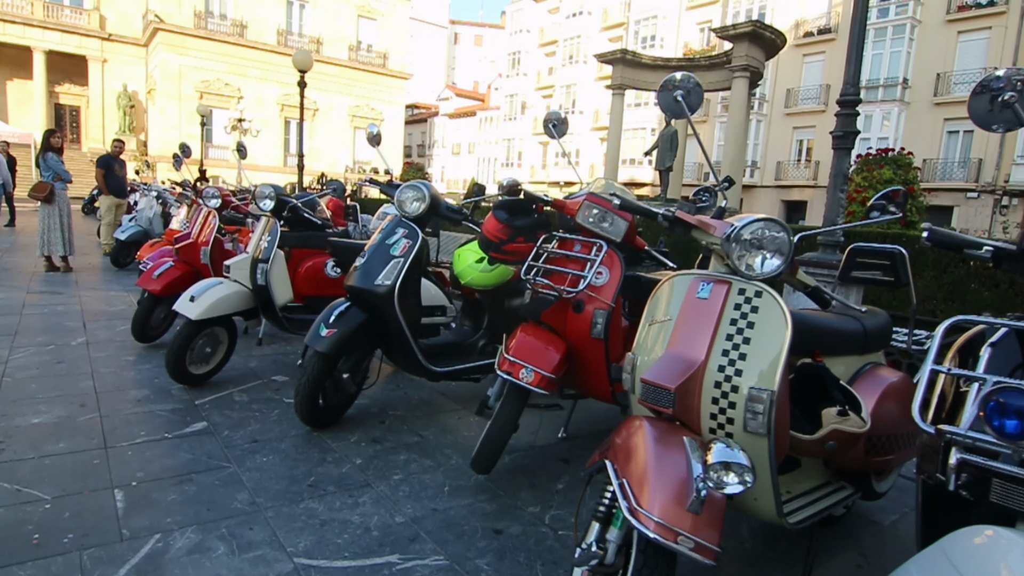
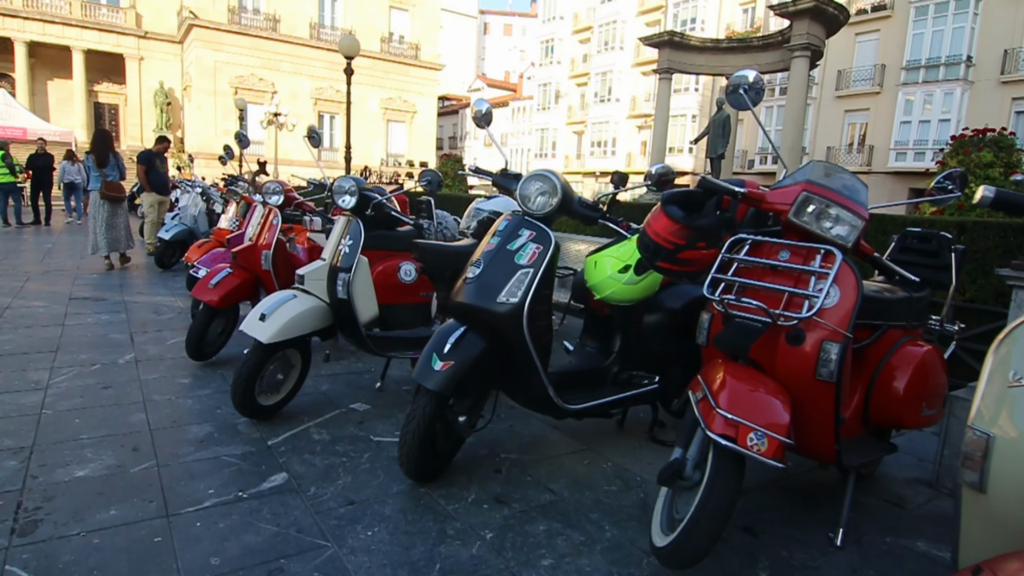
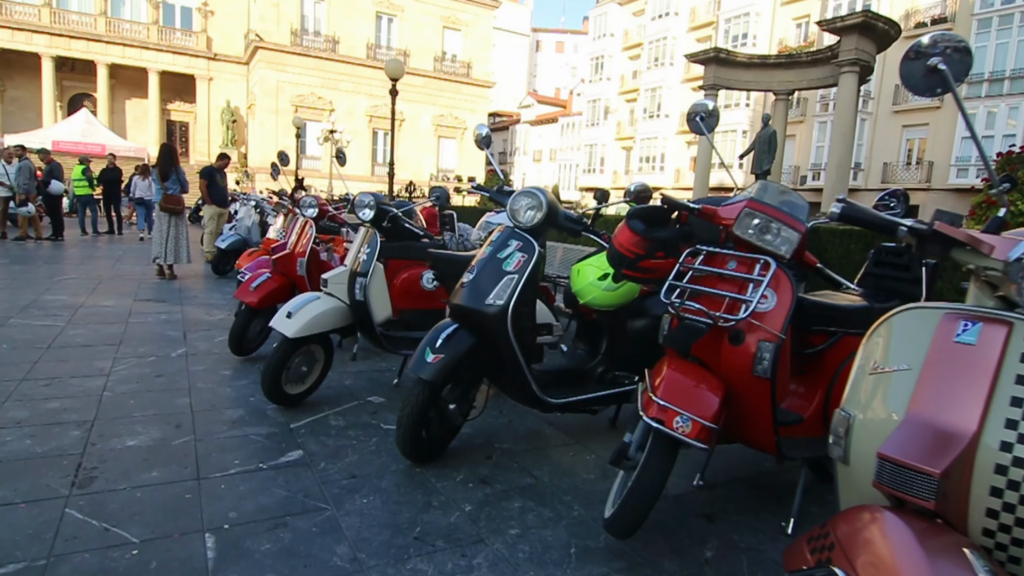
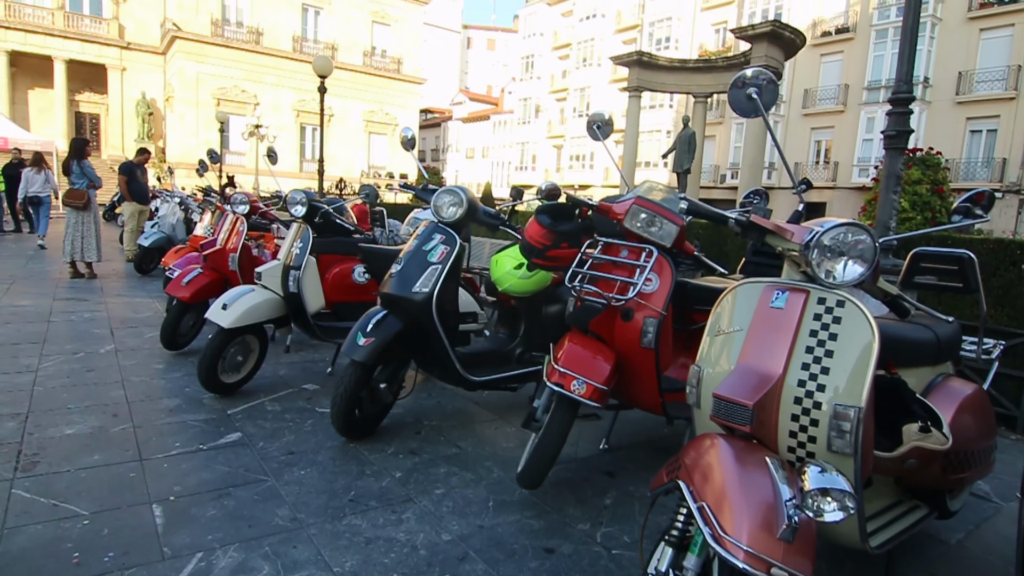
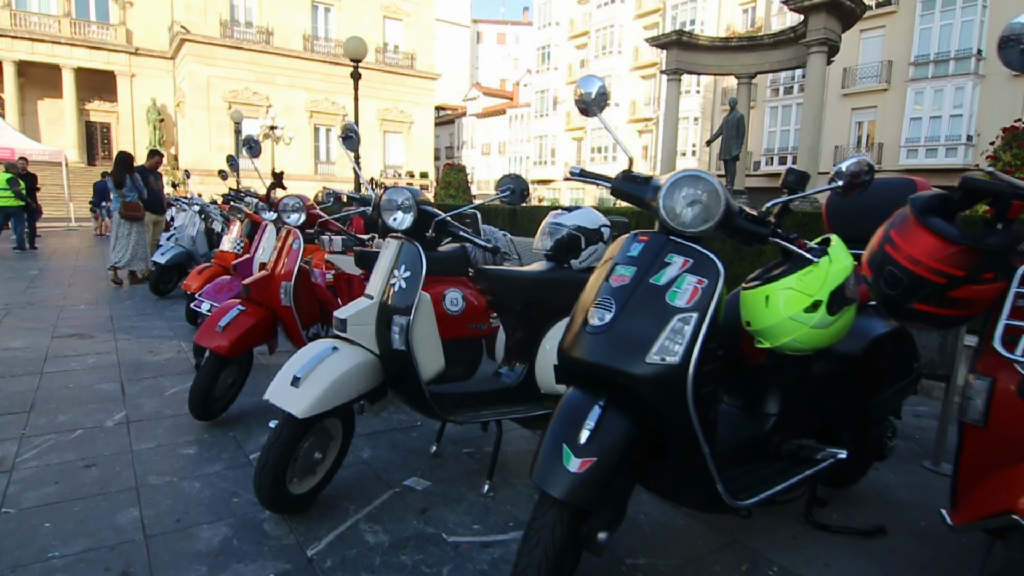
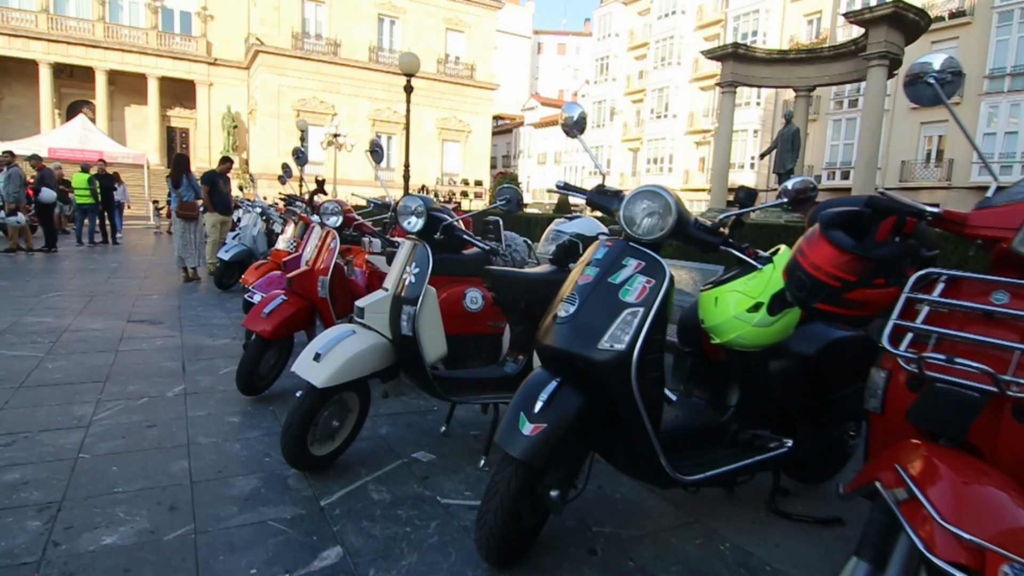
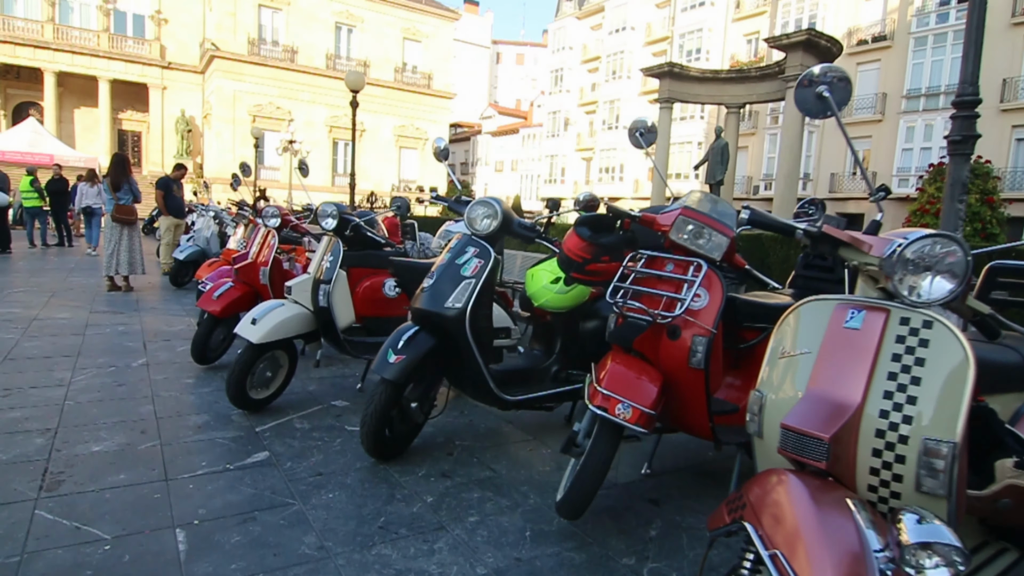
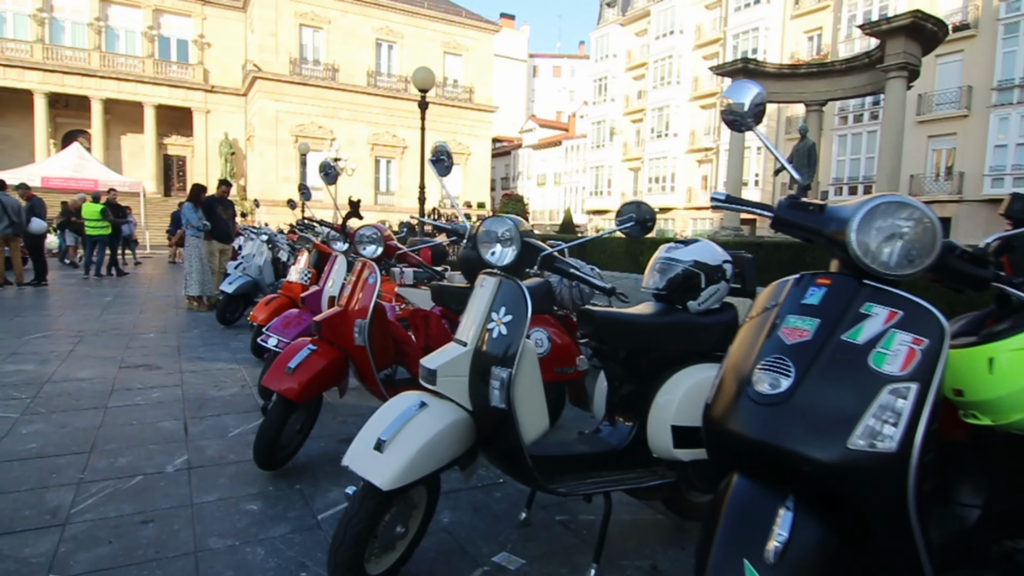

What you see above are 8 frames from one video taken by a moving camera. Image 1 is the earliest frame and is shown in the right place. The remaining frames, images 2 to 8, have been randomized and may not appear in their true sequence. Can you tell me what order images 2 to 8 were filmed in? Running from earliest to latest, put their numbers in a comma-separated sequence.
4, 7, 3, 2, 6, 5, 8
